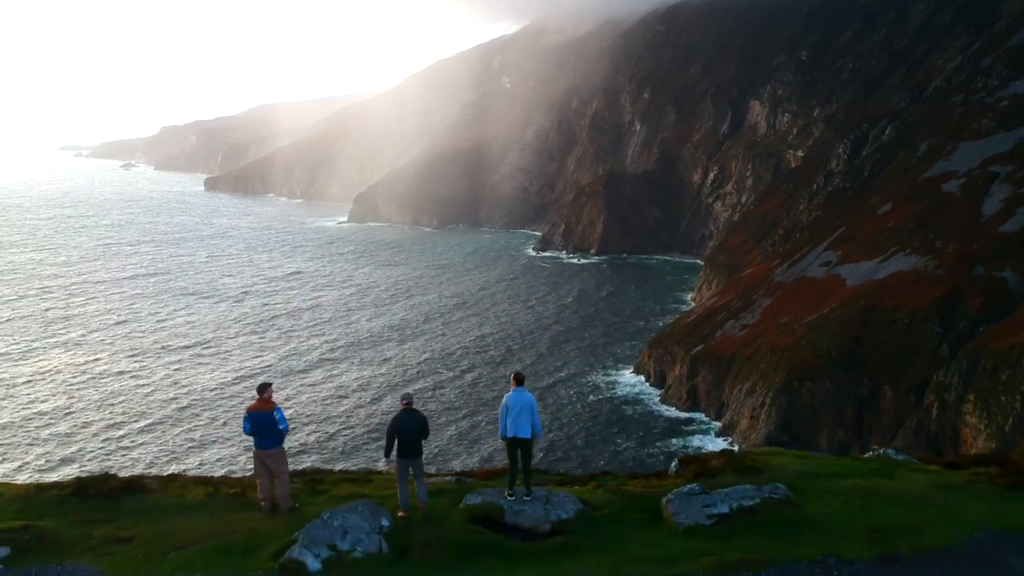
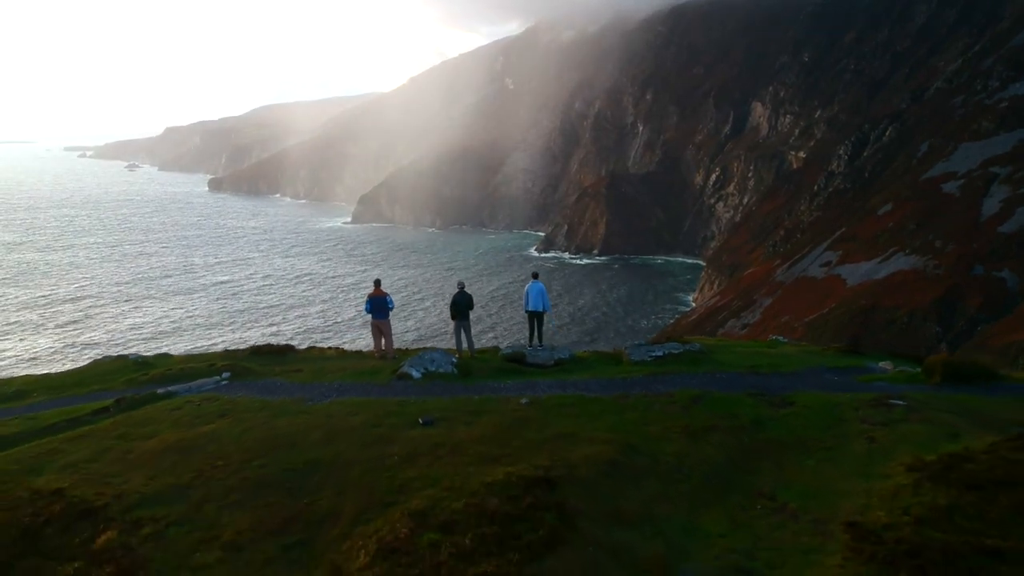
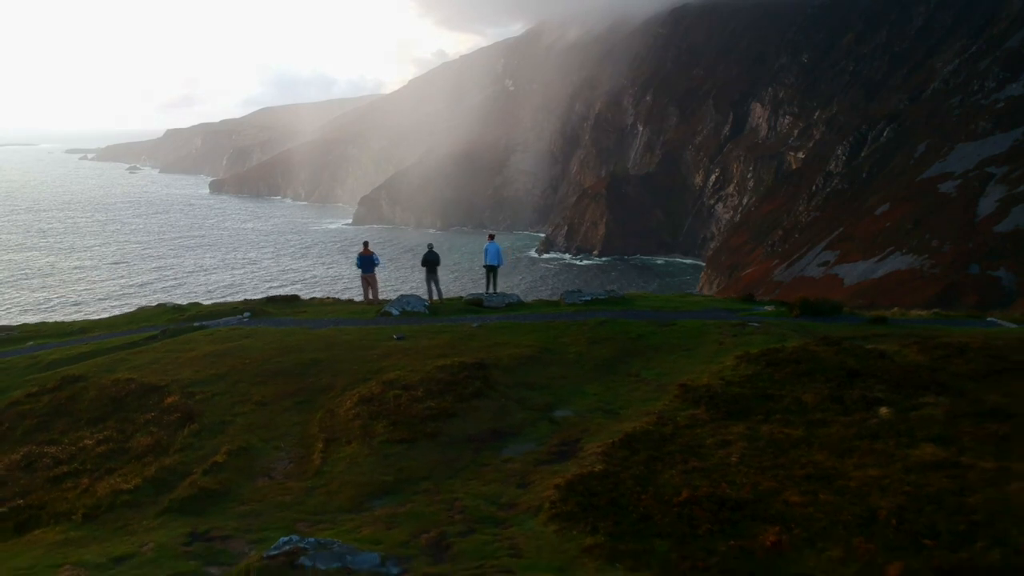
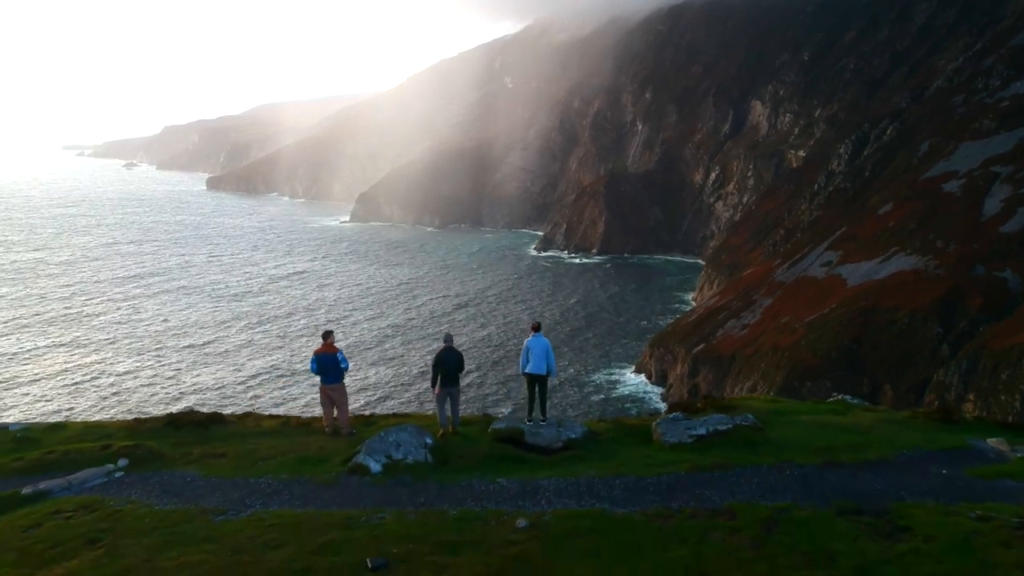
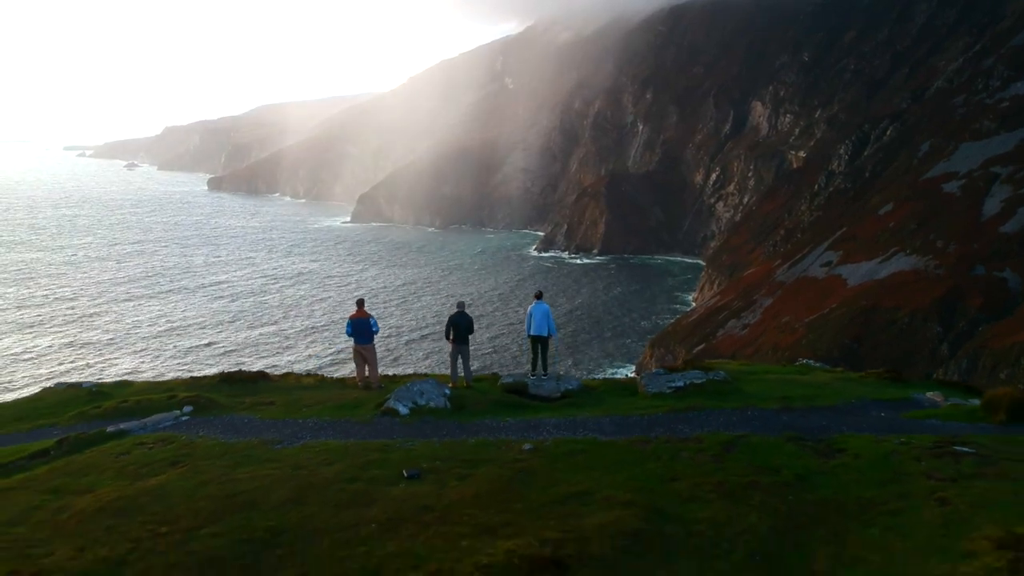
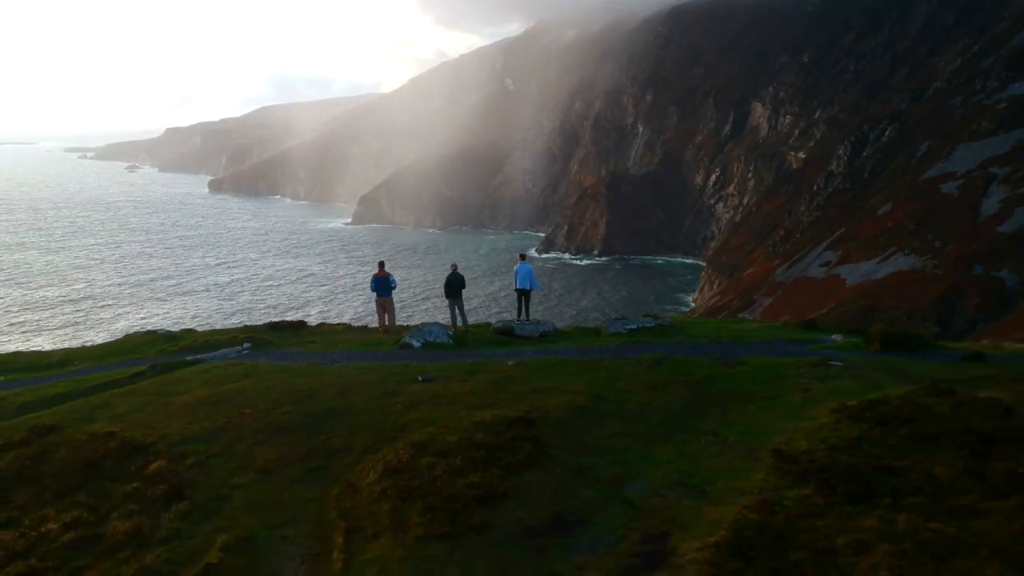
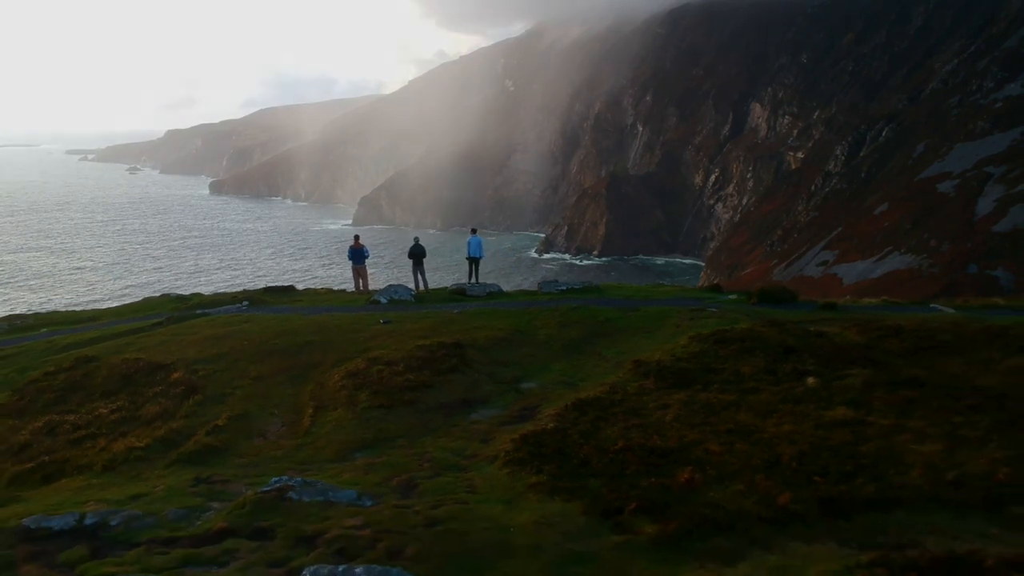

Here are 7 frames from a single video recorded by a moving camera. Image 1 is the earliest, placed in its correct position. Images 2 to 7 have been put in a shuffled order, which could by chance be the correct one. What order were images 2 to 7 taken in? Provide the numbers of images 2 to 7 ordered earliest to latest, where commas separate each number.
4, 5, 2, 6, 3, 7
